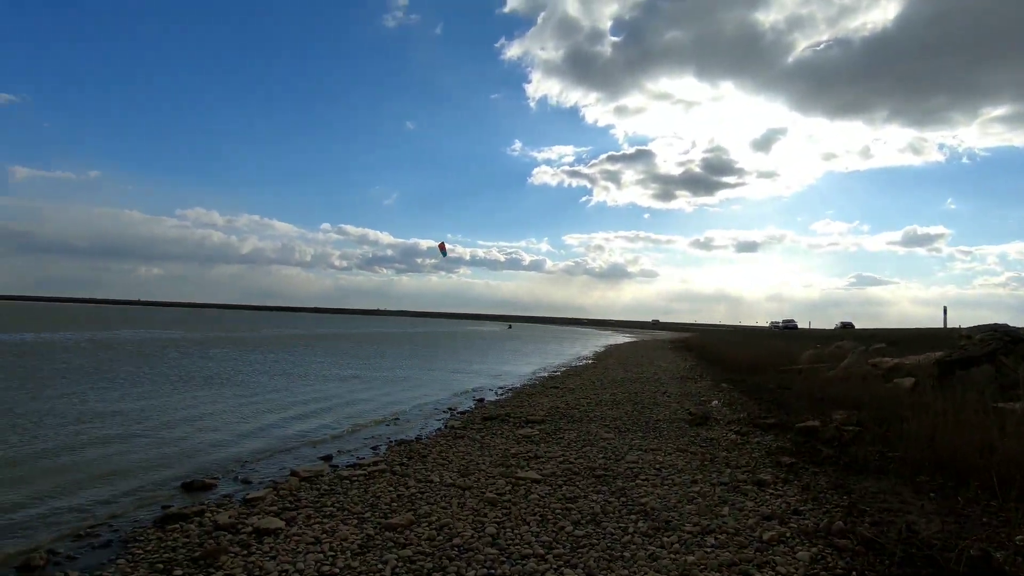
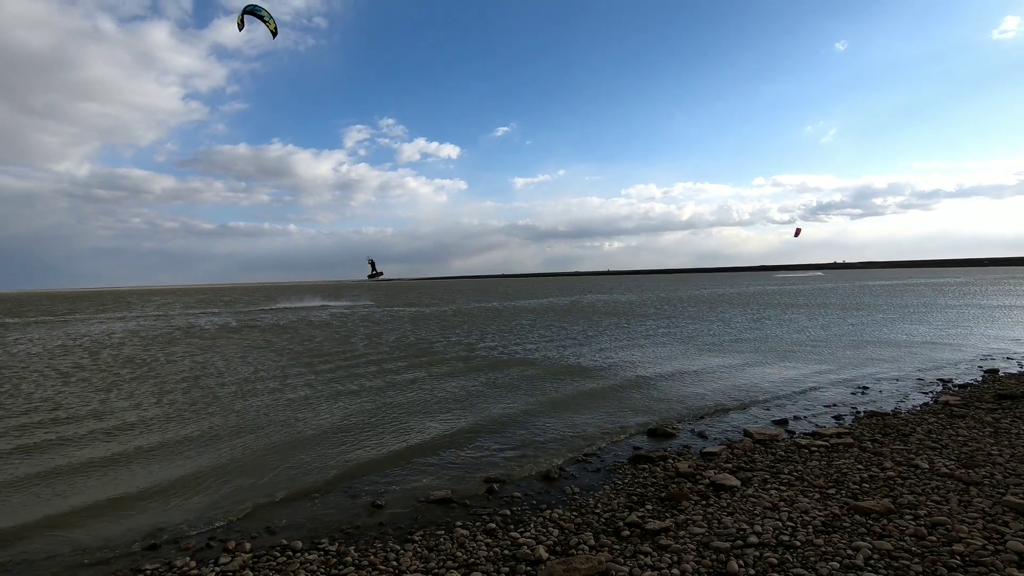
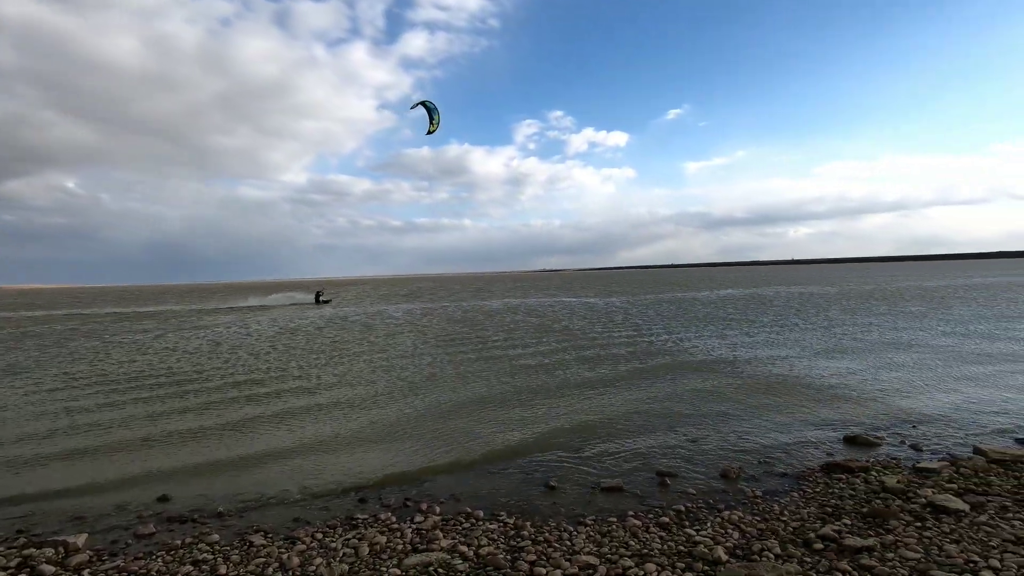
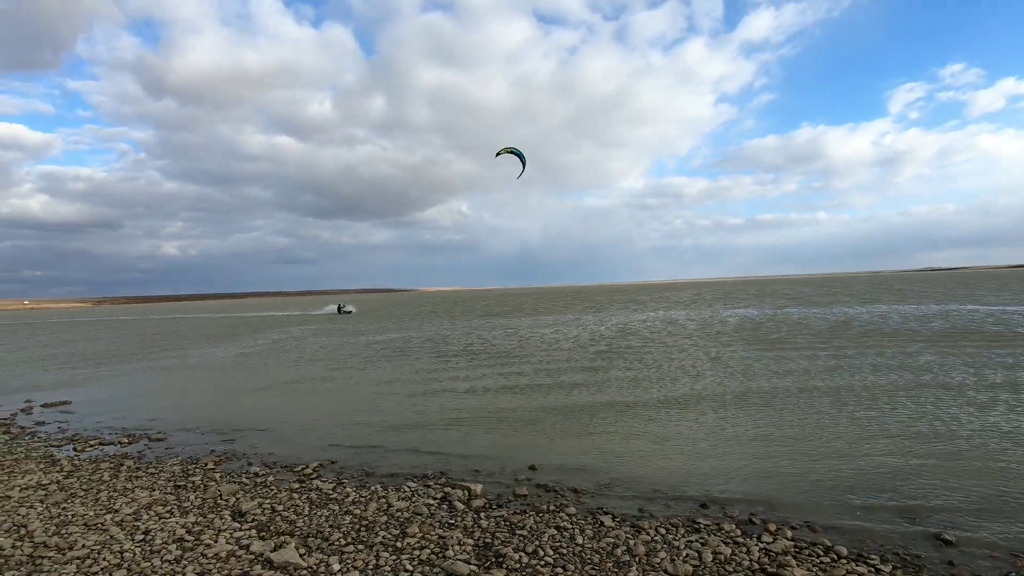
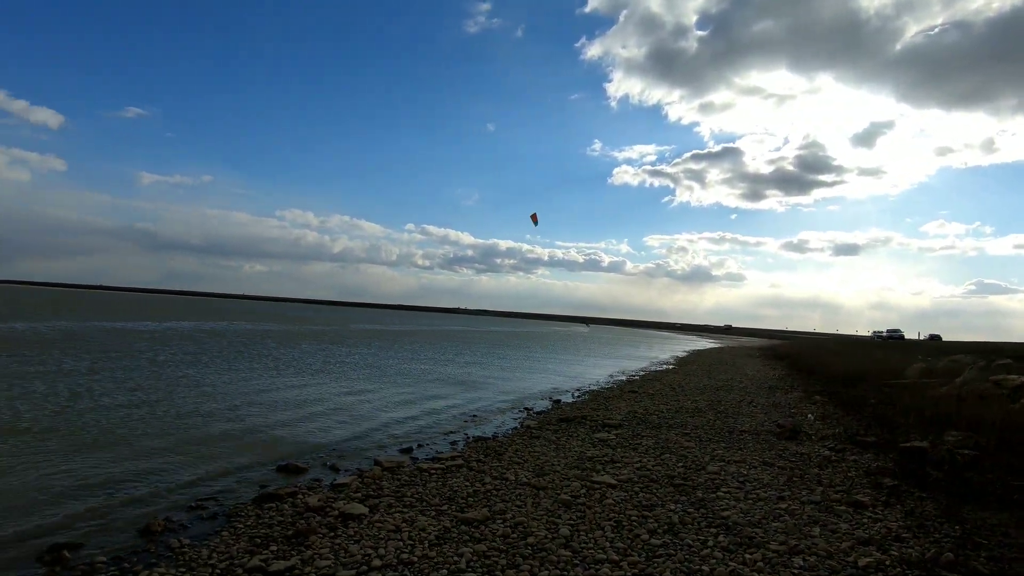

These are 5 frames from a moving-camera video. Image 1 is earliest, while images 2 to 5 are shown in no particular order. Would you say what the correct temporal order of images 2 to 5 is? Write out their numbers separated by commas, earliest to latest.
5, 4, 3, 2
